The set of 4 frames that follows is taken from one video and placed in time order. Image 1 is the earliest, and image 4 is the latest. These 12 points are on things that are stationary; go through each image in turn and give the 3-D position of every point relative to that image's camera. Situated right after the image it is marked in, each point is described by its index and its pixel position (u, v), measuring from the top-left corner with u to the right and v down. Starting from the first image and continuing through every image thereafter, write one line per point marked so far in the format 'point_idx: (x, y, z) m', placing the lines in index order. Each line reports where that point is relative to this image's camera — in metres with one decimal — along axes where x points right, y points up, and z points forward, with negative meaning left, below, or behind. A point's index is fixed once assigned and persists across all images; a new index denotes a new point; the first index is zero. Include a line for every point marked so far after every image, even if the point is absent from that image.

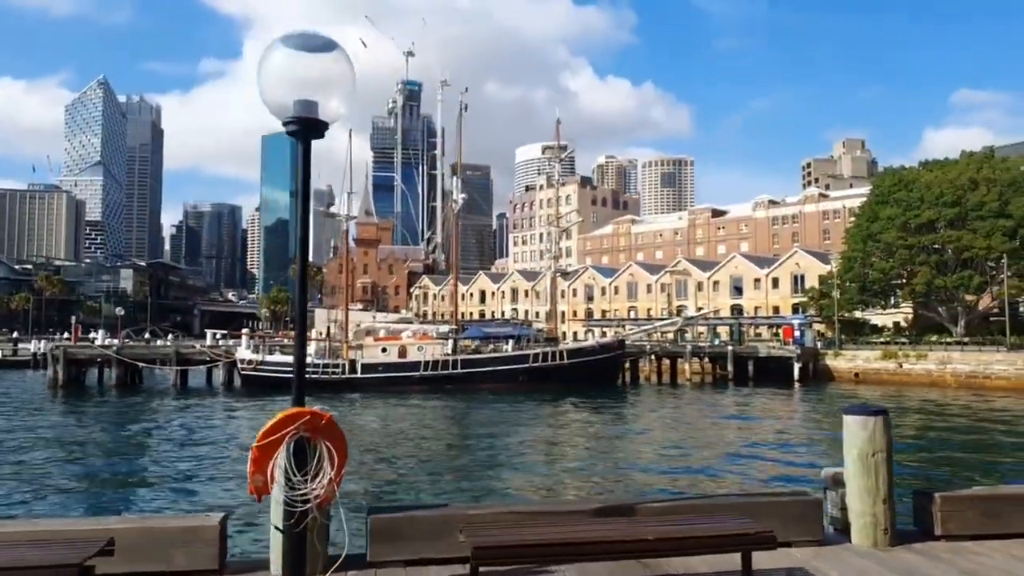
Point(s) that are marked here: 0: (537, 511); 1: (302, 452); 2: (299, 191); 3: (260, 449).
0: (+0.2, -1.3, +5.1) m
1: (-1.1, -0.8, +4.3) m
2: (-1.1, +0.5, +4.4) m
3: (-1.2, -0.8, +4.1) m
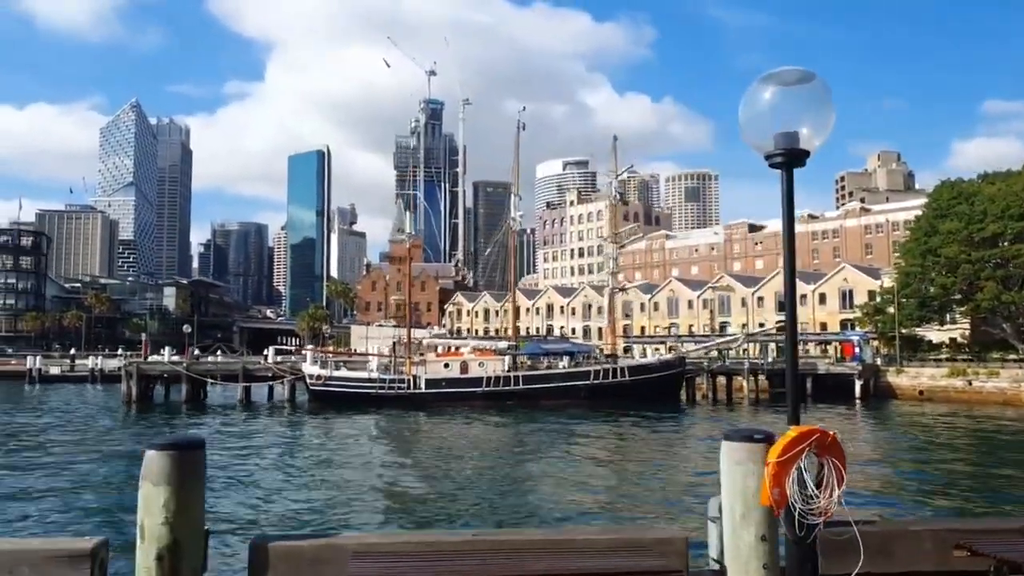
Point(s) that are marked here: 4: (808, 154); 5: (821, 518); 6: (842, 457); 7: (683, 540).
0: (+2.9, -1.5, +5.2) m
1: (+1.6, -1.0, +4.5) m
2: (+1.5, +0.4, +4.6) m
3: (+1.4, -0.9, +4.3) m
4: (+1.7, +0.8, +4.7) m
5: (+1.6, -1.2, +4.4) m
6: (+1.8, -0.9, +4.5) m
7: (+1.0, -1.5, +4.9) m
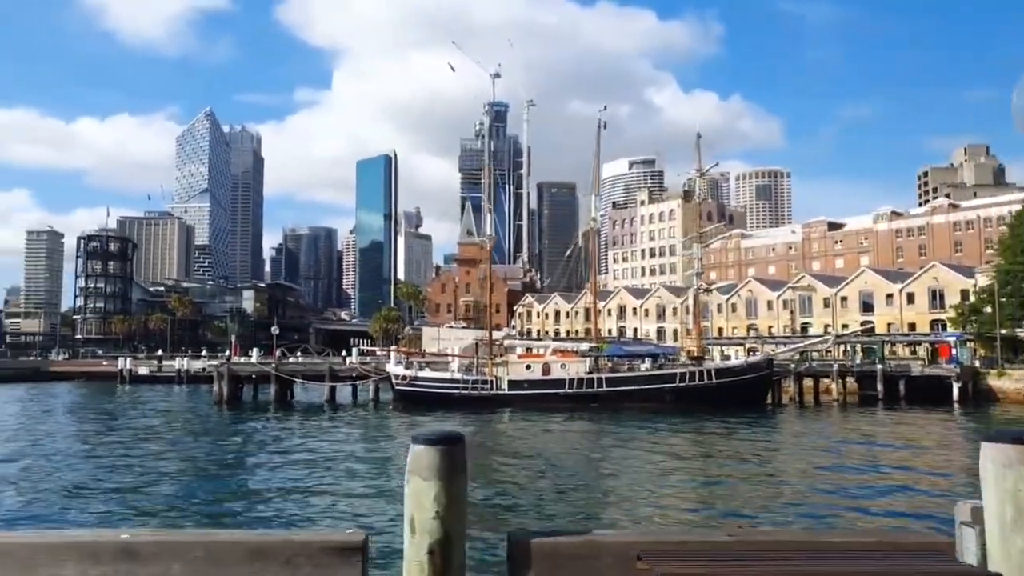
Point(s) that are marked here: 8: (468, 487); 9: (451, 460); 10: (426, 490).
0: (+4.4, -1.4, +4.8) m
1: (+3.0, -0.9, +4.2) m
2: (+3.0, +0.4, +4.4) m
3: (+2.8, -0.9, +4.1) m
4: (+3.1, +0.8, +4.5) m
5: (+3.1, -1.2, +4.2) m
6: (+3.2, -0.9, +4.2) m
7: (+2.5, -1.5, +4.7) m
8: (-0.2, -1.1, +4.6) m
9: (-0.3, -0.9, +4.6) m
10: (-0.5, -1.1, +4.5) m
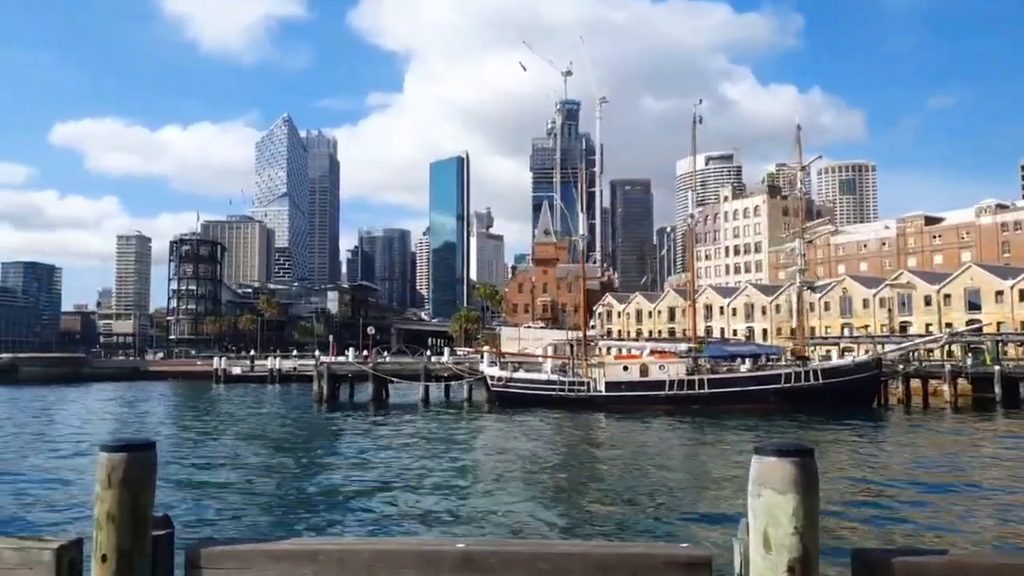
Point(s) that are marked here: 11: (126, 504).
0: (+6.2, -1.4, +4.0) m
1: (+4.8, -0.9, +3.6) m
2: (+4.8, +0.4, +3.8) m
3: (+4.6, -0.9, +3.5) m
4: (+4.9, +0.8, +3.9) m
5: (+4.9, -1.2, +3.5) m
6: (+5.0, -0.8, +3.6) m
7: (+4.3, -1.4, +4.1) m
8: (+1.6, -1.1, +4.3) m
9: (+1.5, -1.0, +4.3) m
10: (+1.4, -1.1, +4.3) m
11: (-2.1, -1.2, +4.6) m
